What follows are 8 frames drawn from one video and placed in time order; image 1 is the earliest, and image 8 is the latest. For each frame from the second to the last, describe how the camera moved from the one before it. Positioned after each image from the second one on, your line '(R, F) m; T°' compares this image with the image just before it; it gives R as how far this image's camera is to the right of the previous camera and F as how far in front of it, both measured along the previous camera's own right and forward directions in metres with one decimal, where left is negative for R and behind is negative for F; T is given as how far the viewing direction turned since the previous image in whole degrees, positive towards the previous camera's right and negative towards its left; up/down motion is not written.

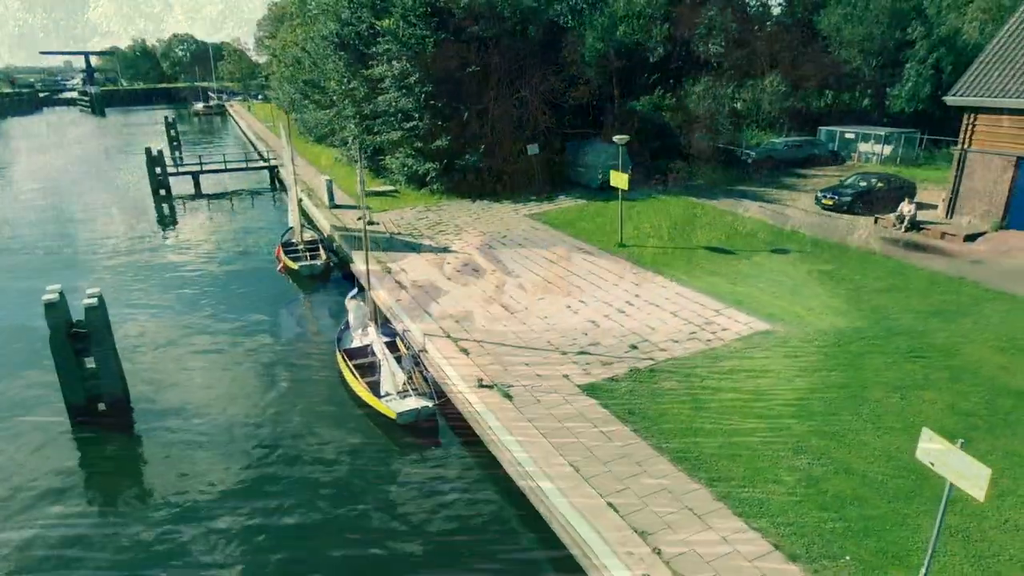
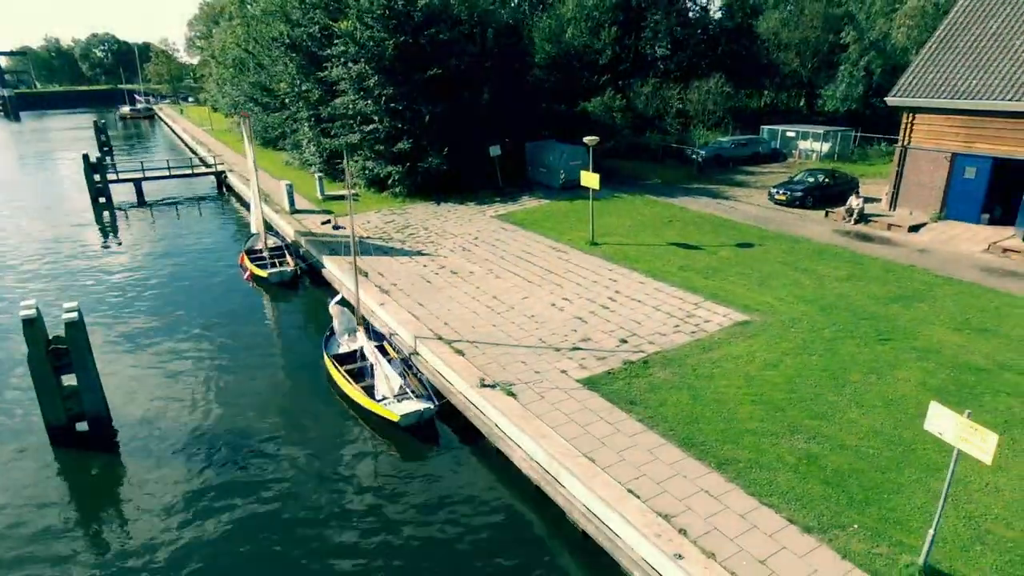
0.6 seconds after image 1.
(-1.2, -0.2) m; +5°
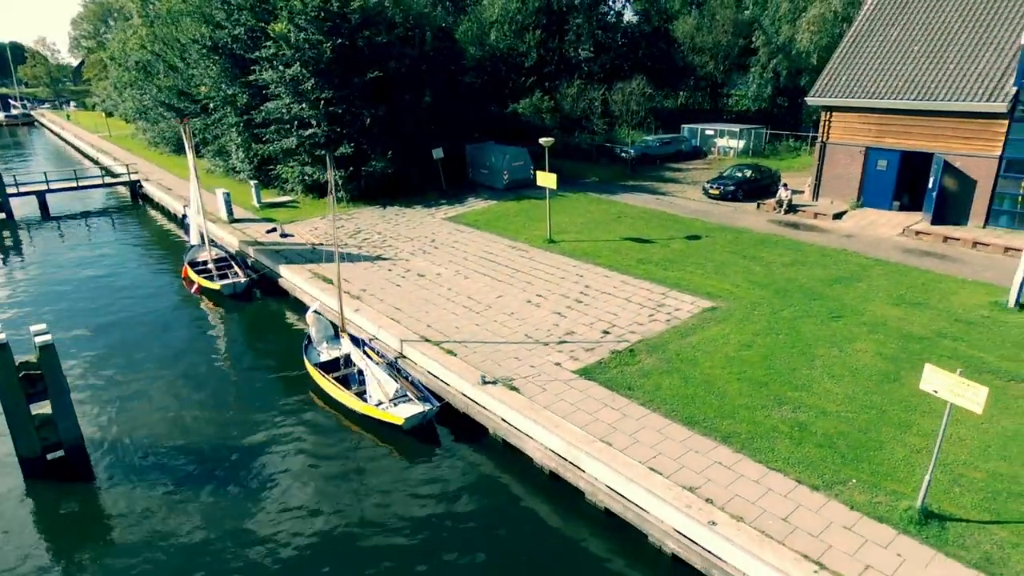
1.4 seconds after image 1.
(-1.8, -0.3) m; +8°
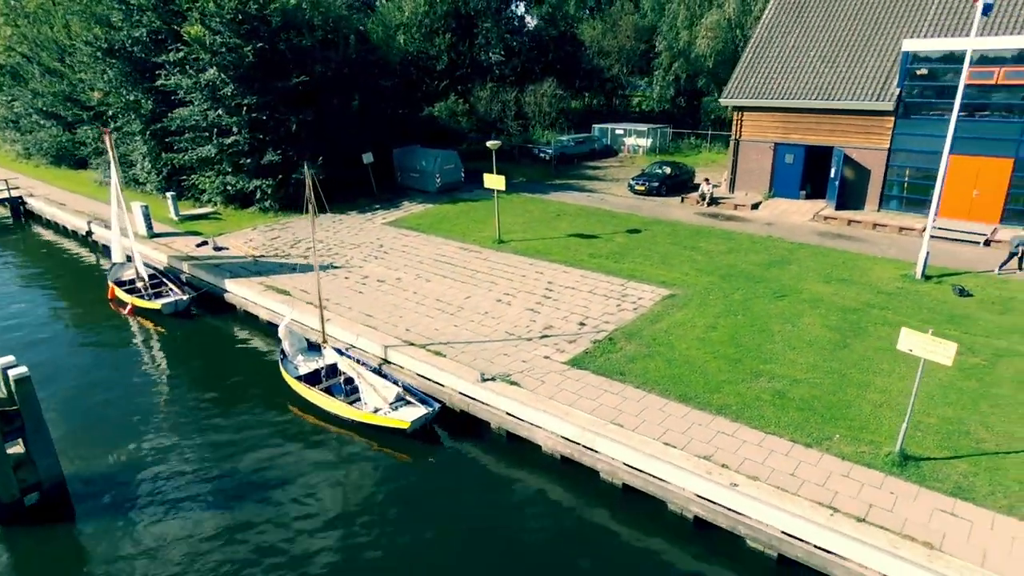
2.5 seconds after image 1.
(-2.2, -0.3) m; +10°
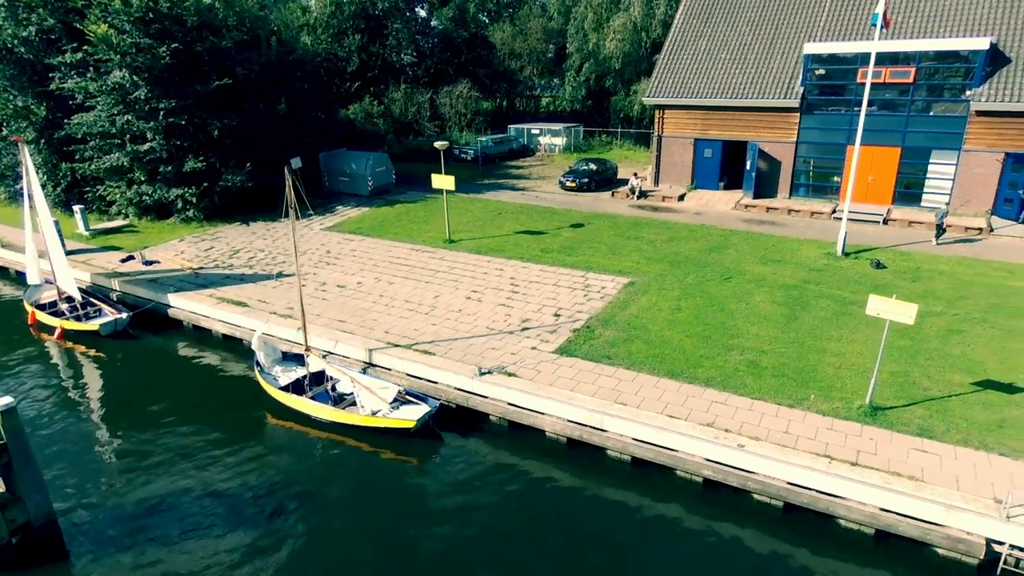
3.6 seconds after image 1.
(-2.2, -0.3) m; +9°
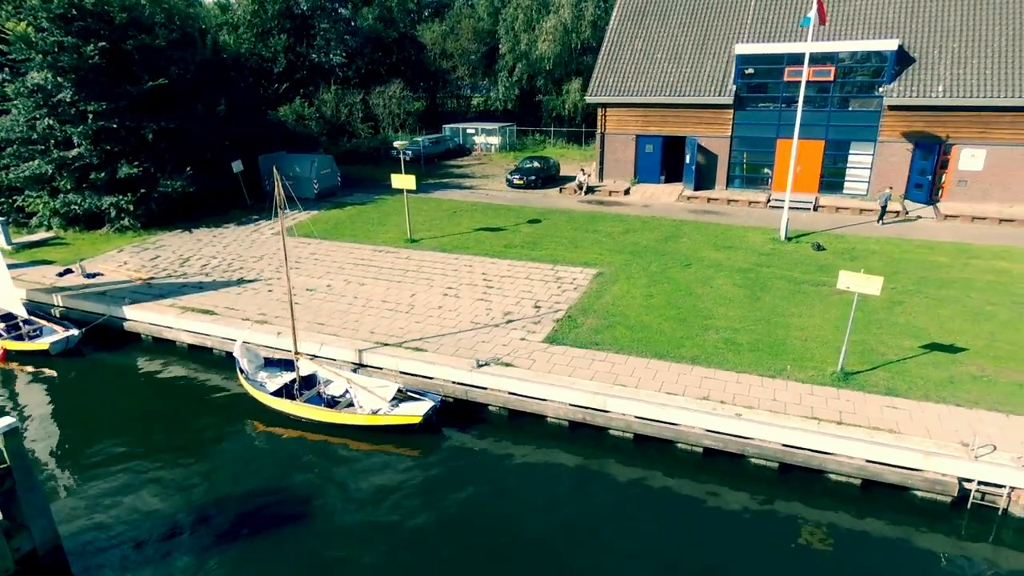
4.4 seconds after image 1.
(-1.8, -0.3) m; +7°
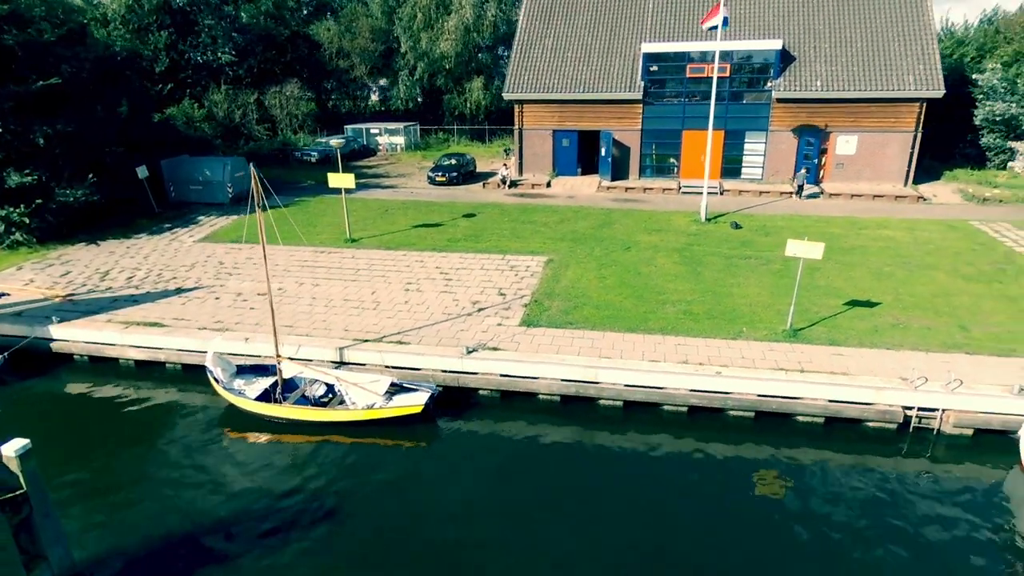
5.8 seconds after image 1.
(-2.5, -0.4) m; +11°
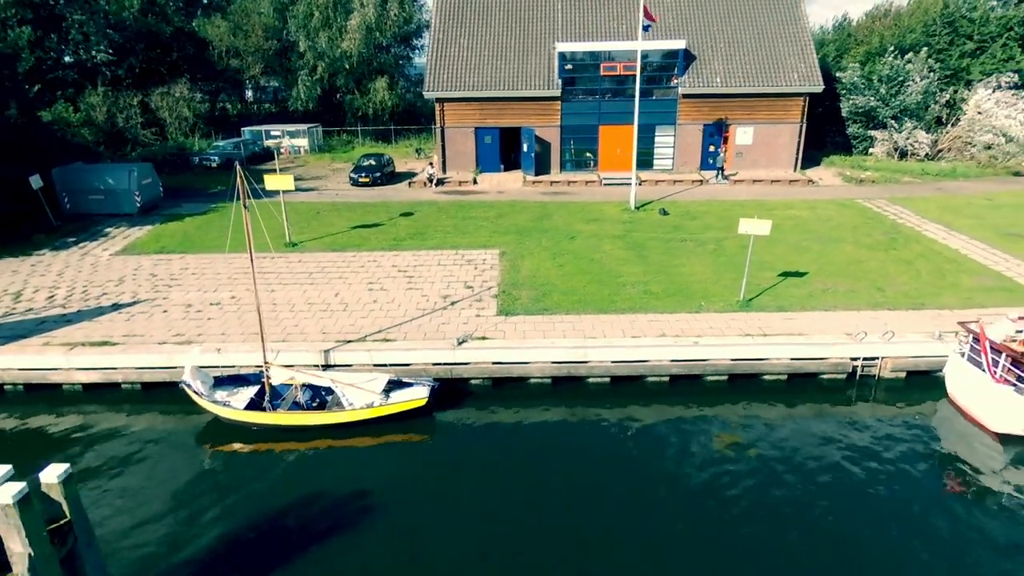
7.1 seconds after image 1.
(-2.5, -0.2) m; +11°
